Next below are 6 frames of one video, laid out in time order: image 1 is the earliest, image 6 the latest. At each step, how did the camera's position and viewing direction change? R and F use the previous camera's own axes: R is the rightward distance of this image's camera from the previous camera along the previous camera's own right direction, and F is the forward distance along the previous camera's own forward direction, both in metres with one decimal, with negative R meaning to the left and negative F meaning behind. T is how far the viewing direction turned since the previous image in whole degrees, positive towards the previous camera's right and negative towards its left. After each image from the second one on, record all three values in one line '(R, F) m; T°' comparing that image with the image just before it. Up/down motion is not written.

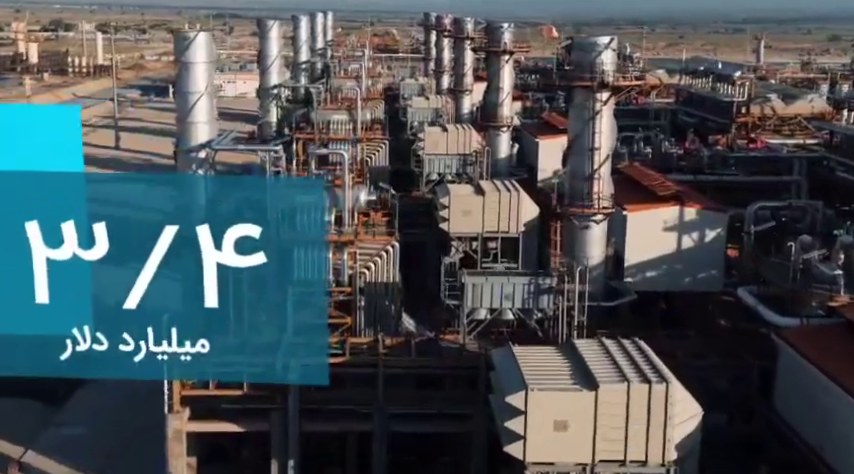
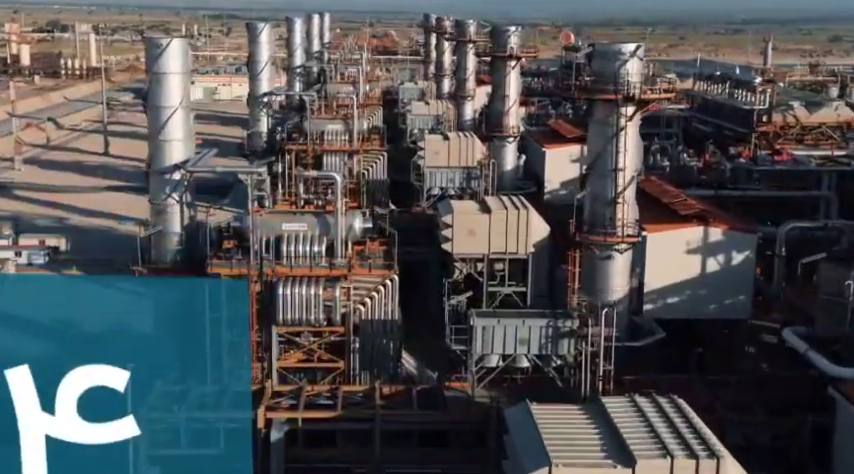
(0.0, +1.7) m; 0°
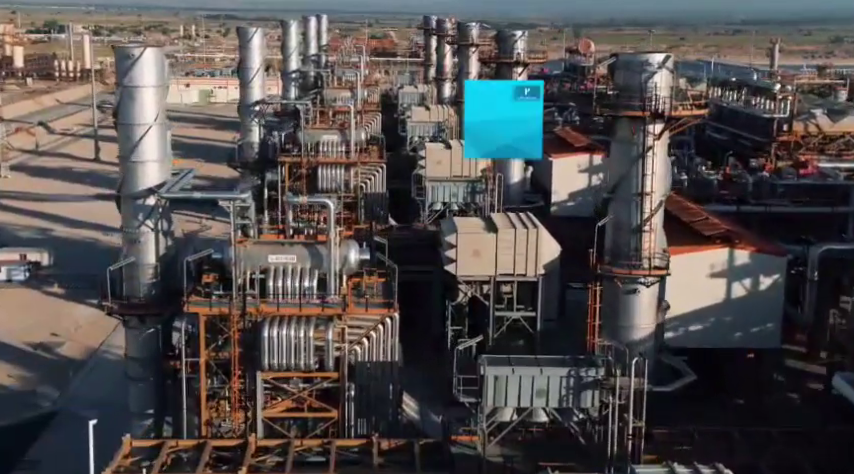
(-0.1, +1.4) m; 0°
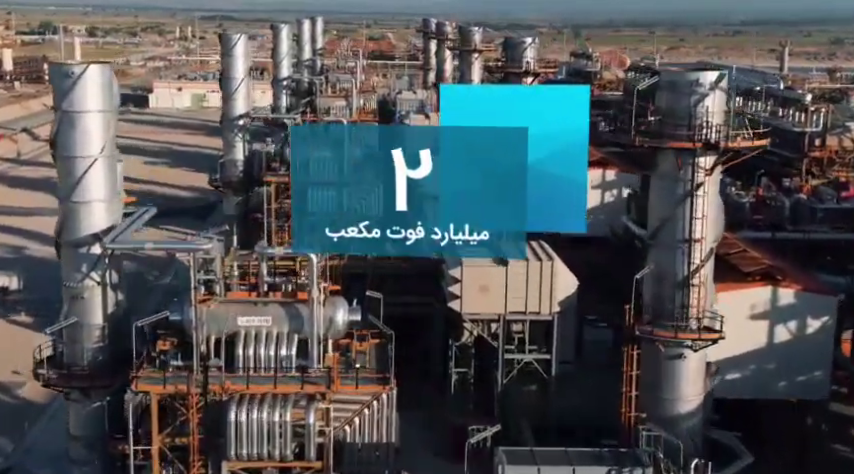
(0.0, +2.1) m; 0°
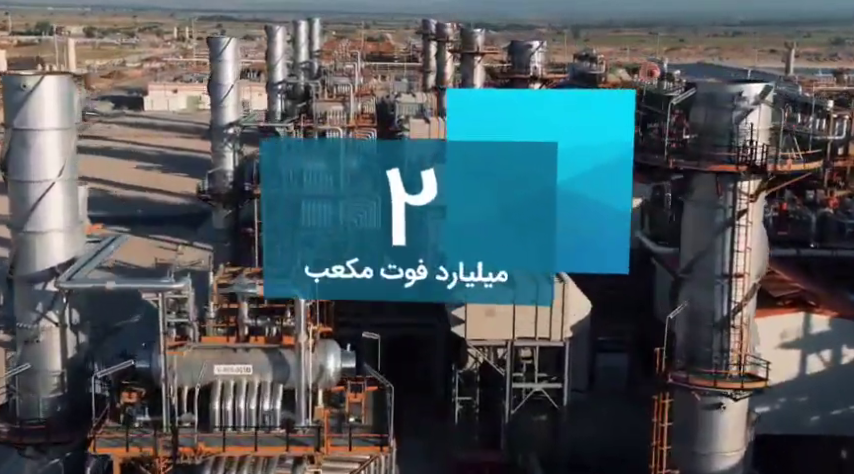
(0.0, +1.2) m; 0°
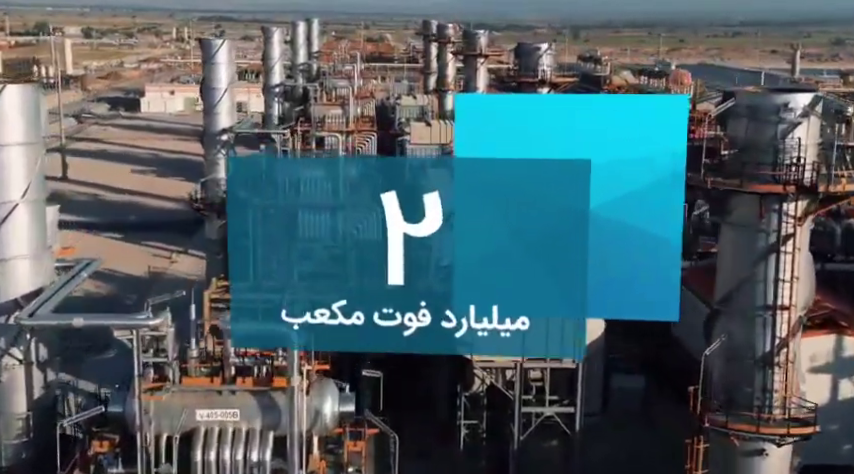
(-0.1, +0.9) m; 0°
